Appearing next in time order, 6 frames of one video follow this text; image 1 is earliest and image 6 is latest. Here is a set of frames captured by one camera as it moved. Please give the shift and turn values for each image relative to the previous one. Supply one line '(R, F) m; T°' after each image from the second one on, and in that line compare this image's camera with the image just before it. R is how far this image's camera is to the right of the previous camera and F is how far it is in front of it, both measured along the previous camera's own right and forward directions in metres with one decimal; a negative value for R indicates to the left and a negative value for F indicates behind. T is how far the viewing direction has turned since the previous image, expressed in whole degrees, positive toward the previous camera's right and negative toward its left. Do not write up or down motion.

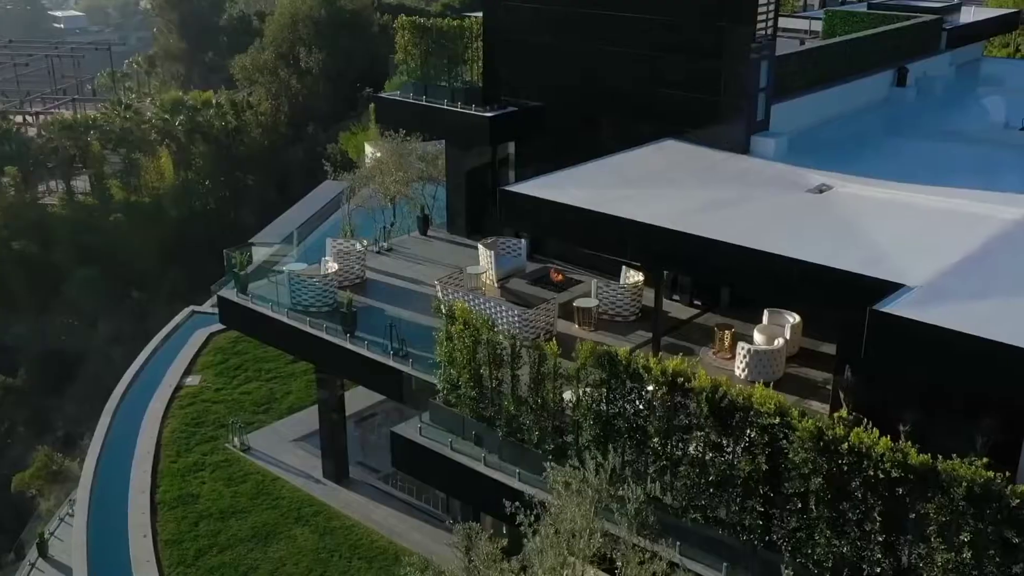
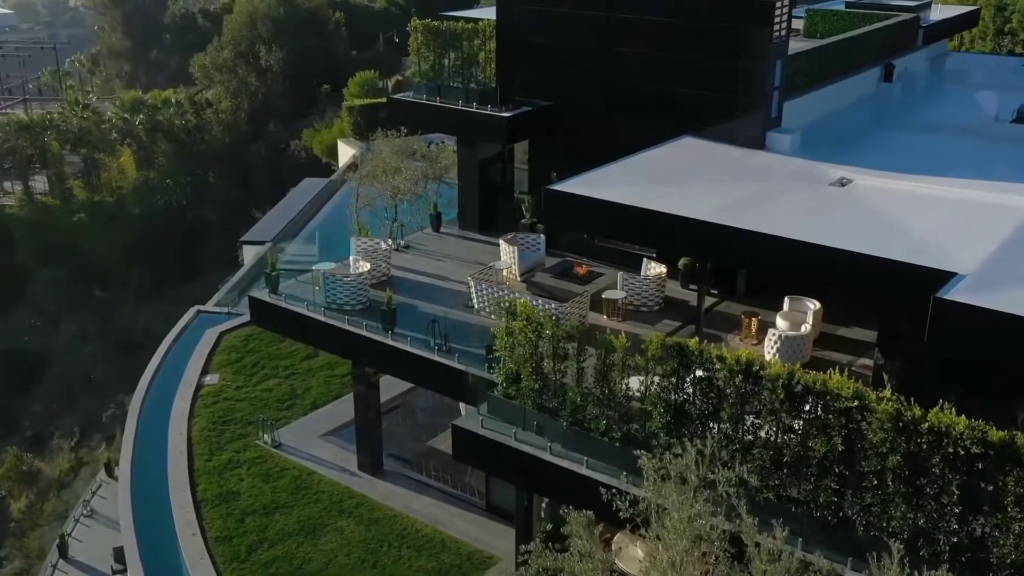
(-1.6, -0.5) m; +5°
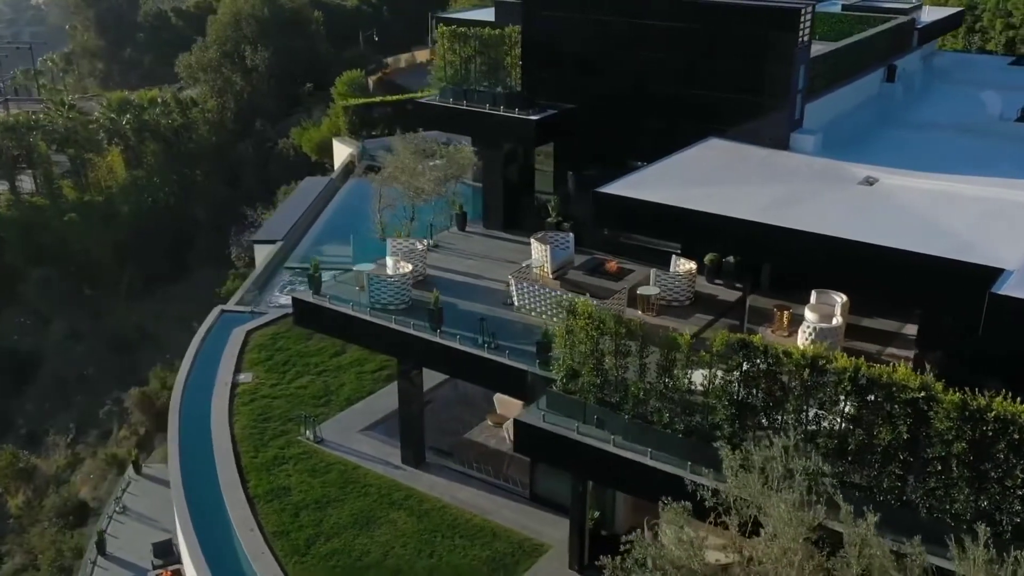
(-1.4, -0.6) m; +3°
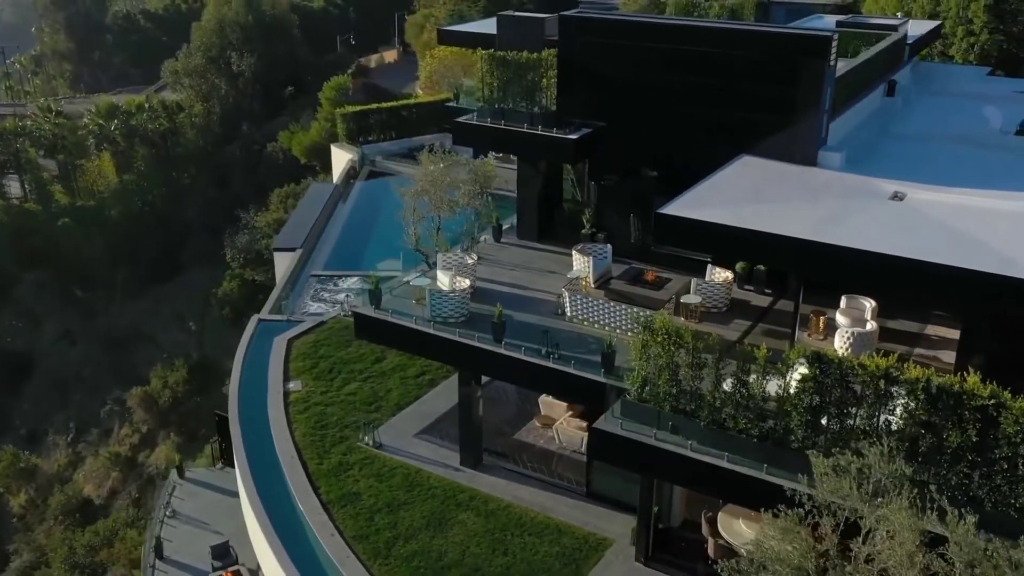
(-2.1, -1.0) m; +5°
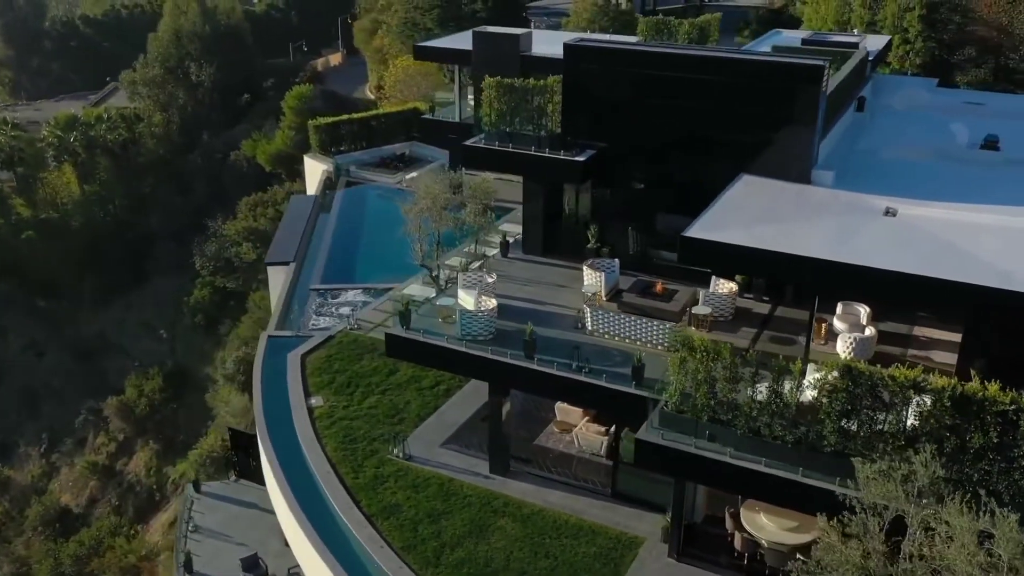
(-2.2, -0.9) m; +6°
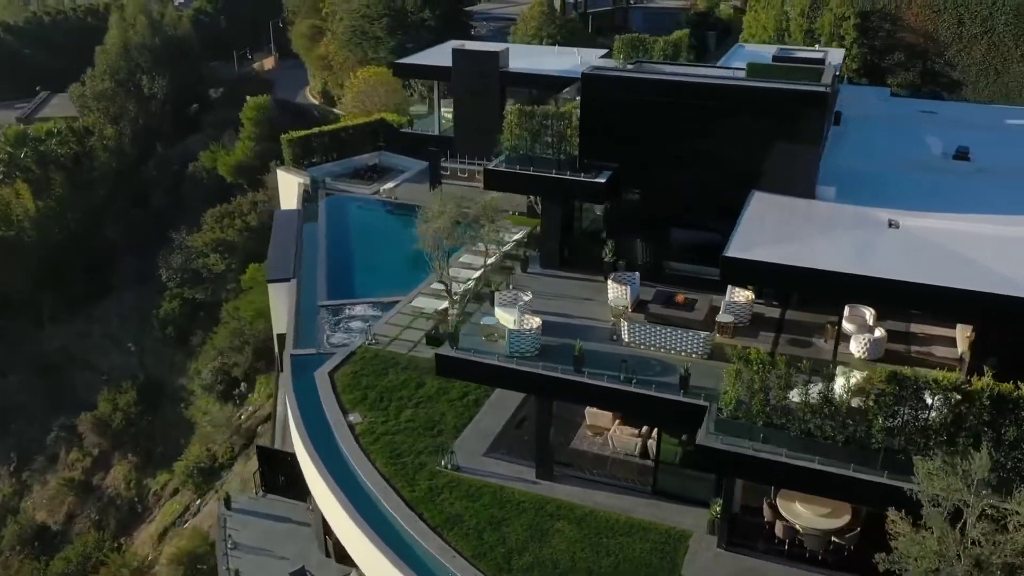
(-3.5, -0.9) m; +9°
